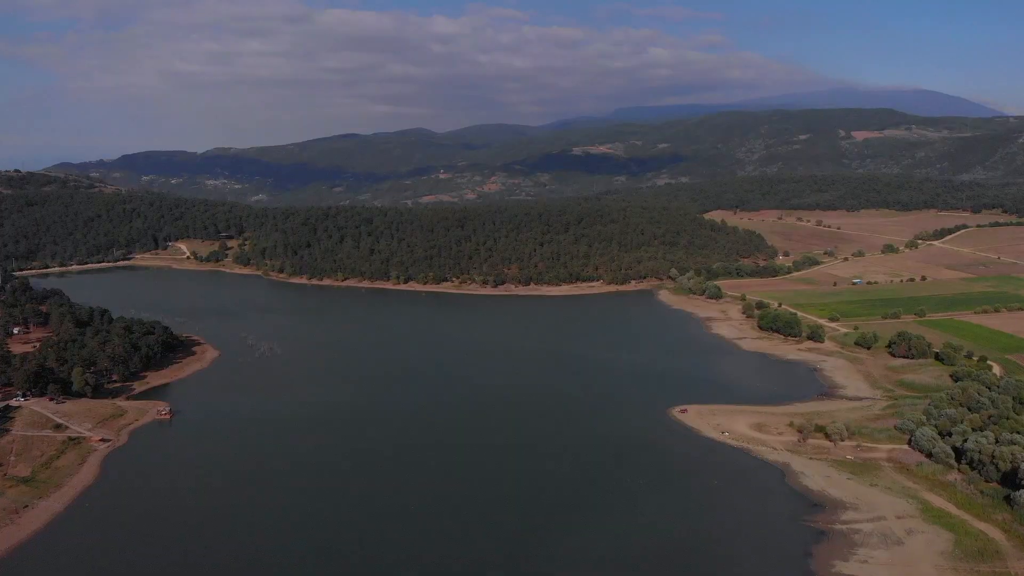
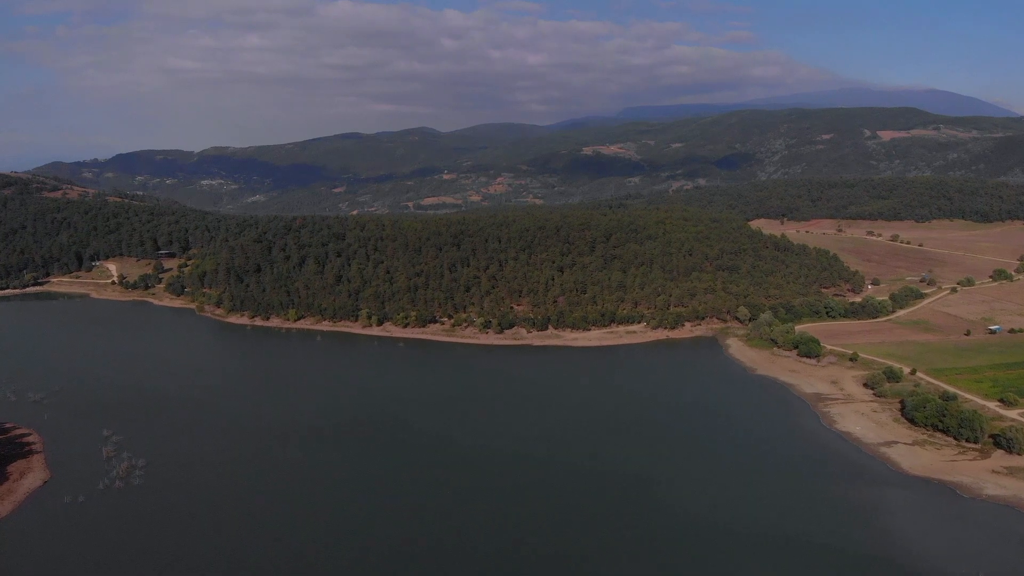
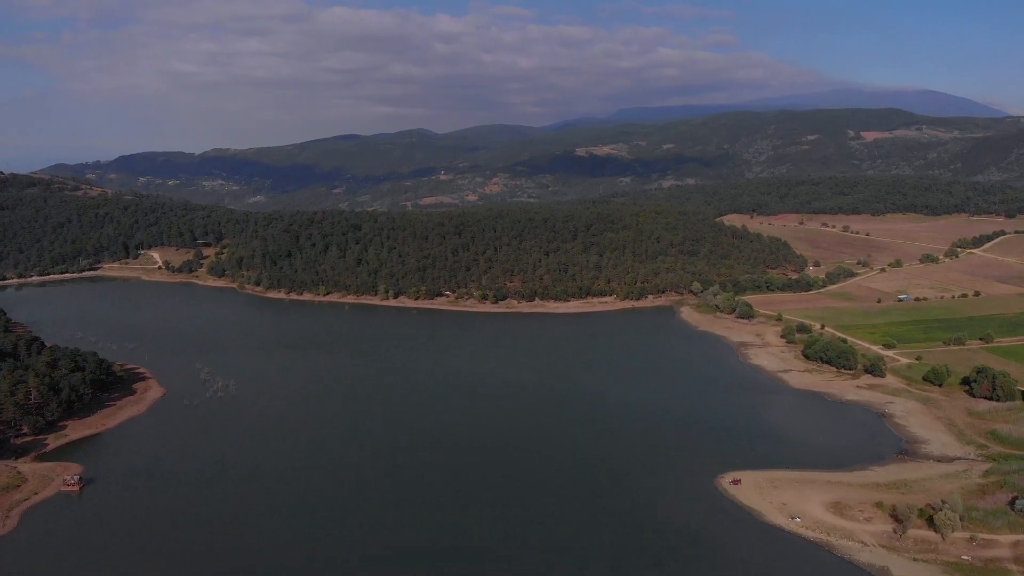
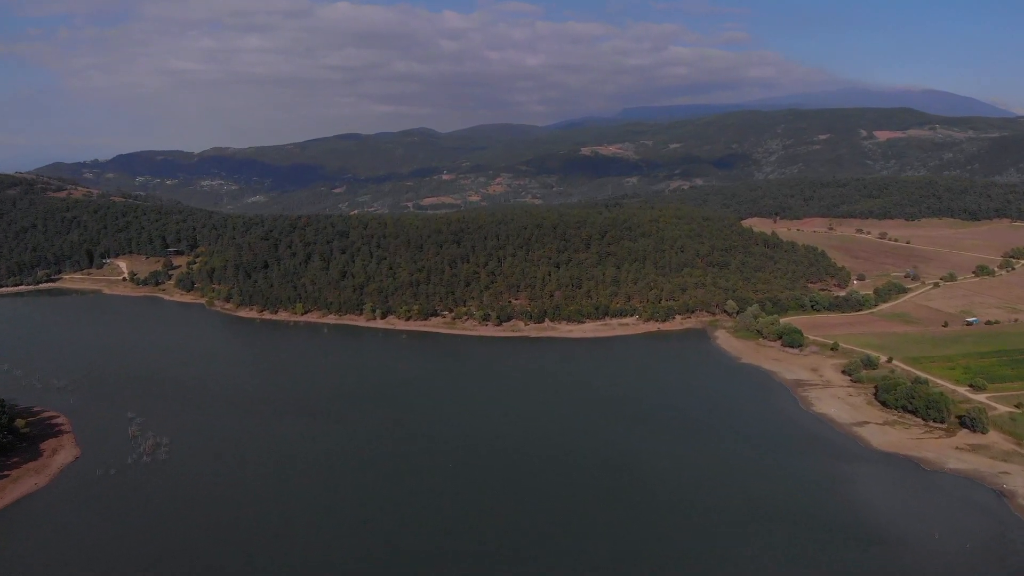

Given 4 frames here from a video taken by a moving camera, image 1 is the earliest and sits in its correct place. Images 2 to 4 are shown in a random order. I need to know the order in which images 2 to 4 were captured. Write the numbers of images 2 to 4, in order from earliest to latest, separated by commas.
3, 4, 2
